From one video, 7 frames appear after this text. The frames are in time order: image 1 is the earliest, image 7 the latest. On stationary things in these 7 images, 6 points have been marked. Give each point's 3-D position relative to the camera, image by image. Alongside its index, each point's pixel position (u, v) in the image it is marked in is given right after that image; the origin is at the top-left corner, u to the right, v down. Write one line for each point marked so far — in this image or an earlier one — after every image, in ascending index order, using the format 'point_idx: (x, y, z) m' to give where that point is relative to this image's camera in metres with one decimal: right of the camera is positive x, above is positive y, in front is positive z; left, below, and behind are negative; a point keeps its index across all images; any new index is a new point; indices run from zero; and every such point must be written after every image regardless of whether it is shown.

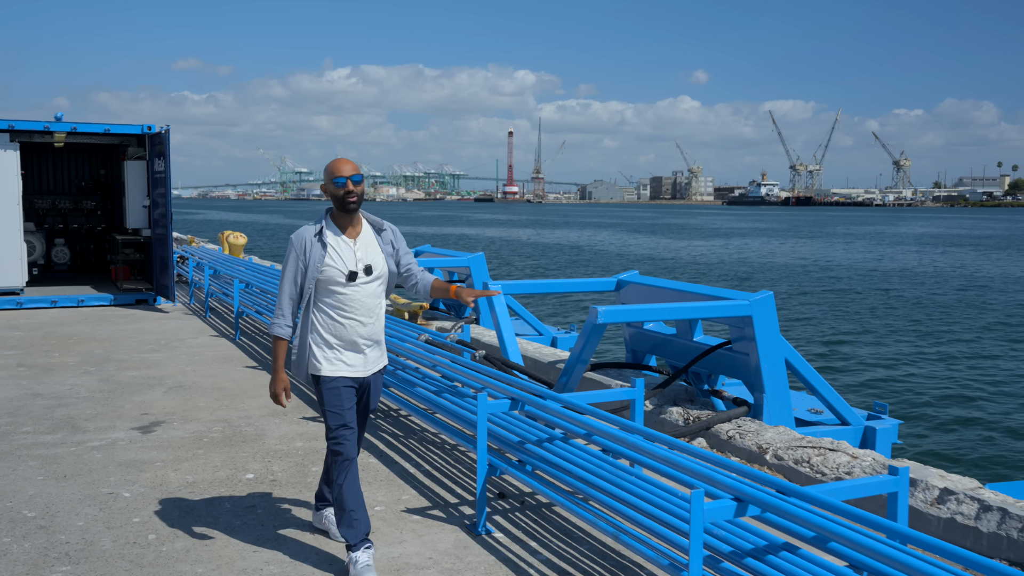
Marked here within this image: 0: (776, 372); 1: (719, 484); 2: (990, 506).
0: (+1.7, -0.5, +5.4) m
1: (+0.7, -0.7, +2.9) m
2: (+2.1, -1.0, +3.7) m
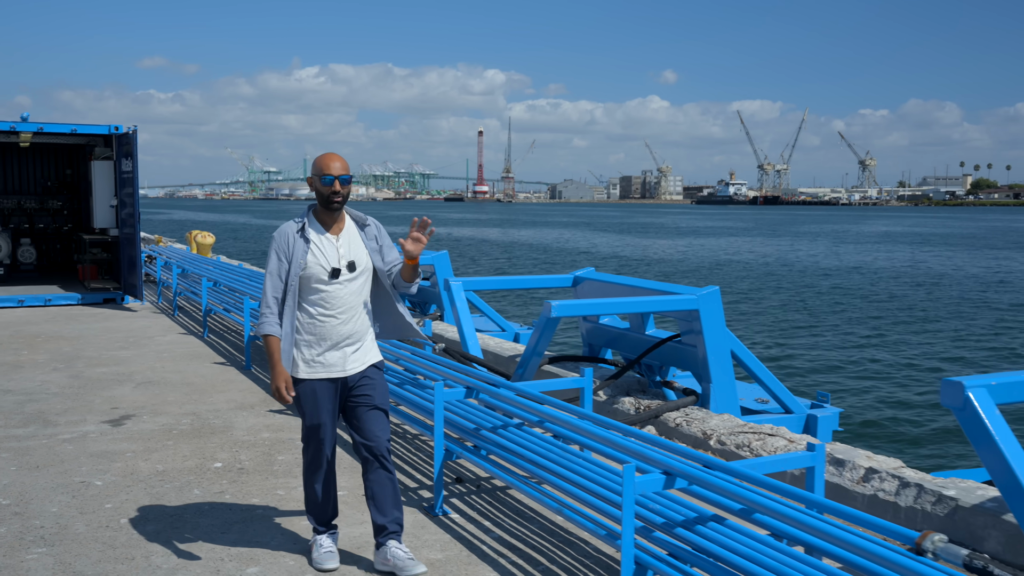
0: (+1.4, -0.5, +5.7) m
1: (+0.5, -0.7, +3.2) m
2: (+1.9, -0.9, +4.1) m
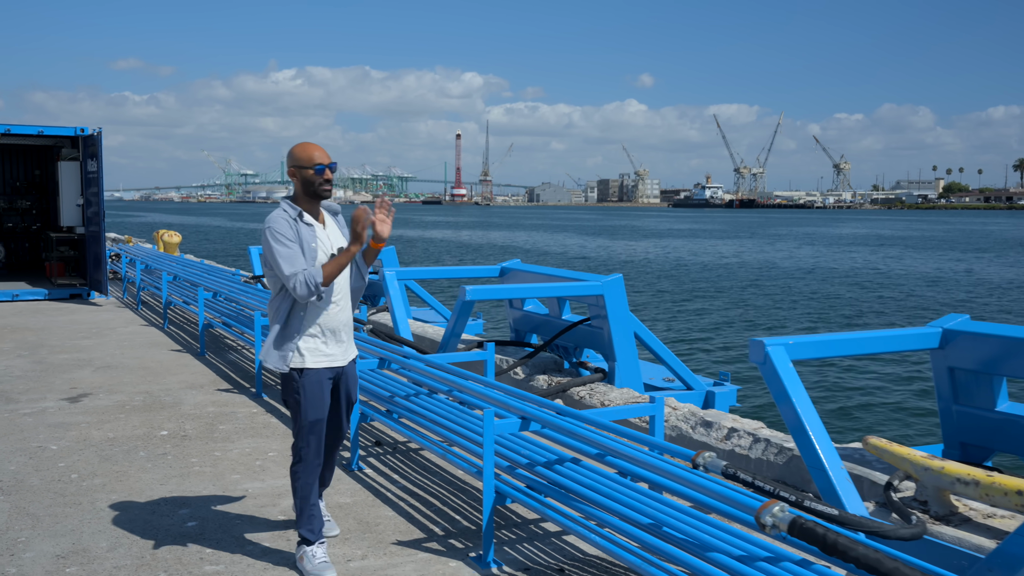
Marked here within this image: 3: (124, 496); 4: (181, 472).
0: (+0.9, -0.4, +6.4) m
1: (0.0, -0.6, +3.8) m
2: (+1.4, -0.8, +4.7) m
3: (-2.0, -1.1, +4.3) m
4: (-1.9, -1.0, +4.7) m
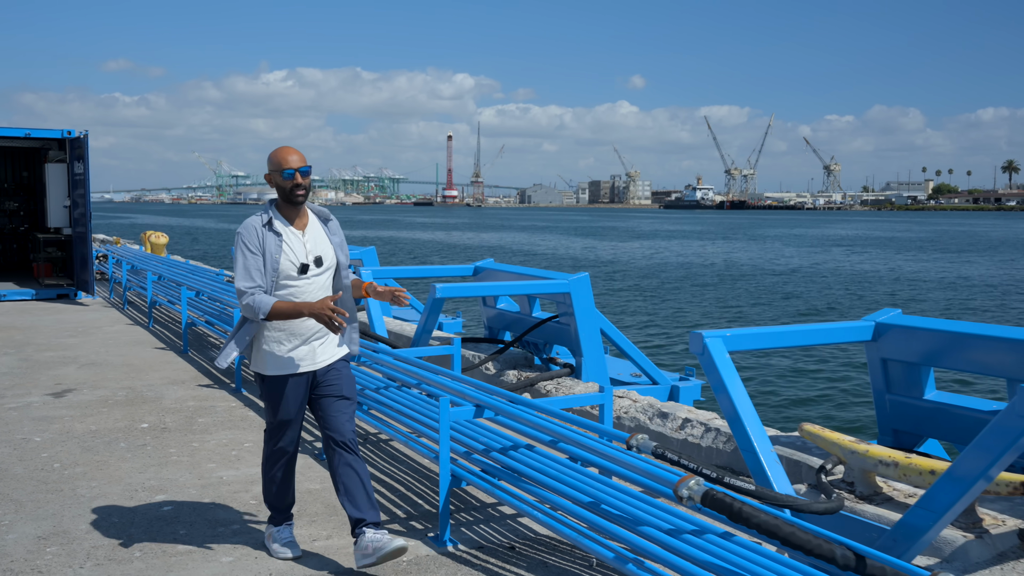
0: (+0.6, -0.4, +6.6) m
1: (-0.2, -0.5, +4.1) m
2: (+1.2, -0.8, +4.9) m
3: (-2.2, -1.1, +4.6) m
4: (-2.1, -1.0, +5.0) m
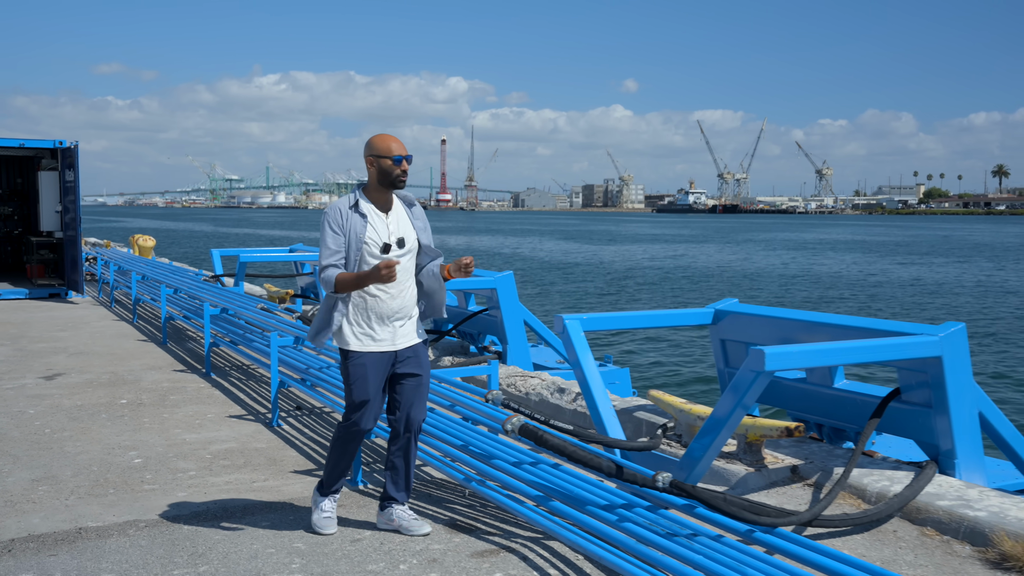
0: (0.0, -0.4, +7.6) m
1: (-0.8, -0.5, +5.0) m
2: (+0.6, -0.8, +5.9) m
3: (-2.8, -1.0, +5.5) m
4: (-2.7, -1.0, +5.9) m
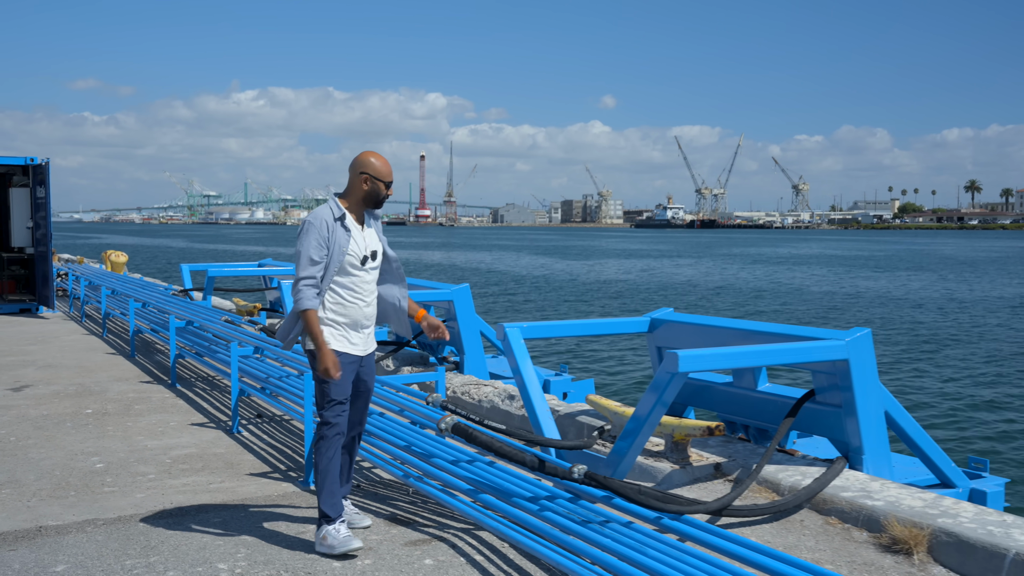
0: (-0.4, -0.5, +7.9) m
1: (-1.1, -0.6, +5.3) m
2: (+0.2, -0.9, +6.2) m
3: (-3.2, -1.1, +5.7) m
4: (-3.0, -1.1, +6.1) m
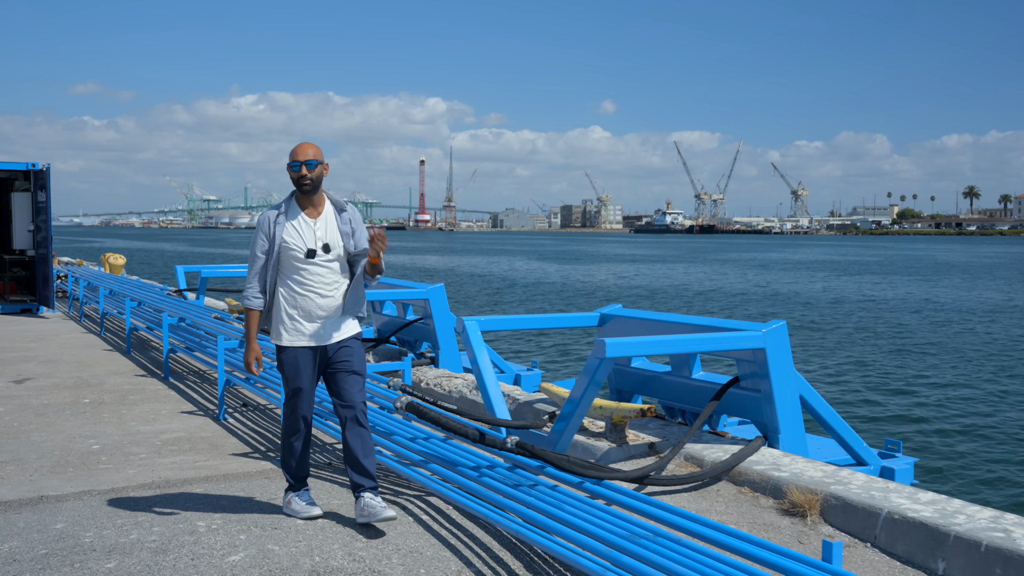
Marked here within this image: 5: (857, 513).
0: (-0.6, -0.5, +8.4) m
1: (-1.4, -0.5, +5.8) m
2: (0.0, -0.9, +6.7) m
3: (-3.4, -1.1, +6.2) m
4: (-3.3, -1.1, +6.6) m
5: (+1.6, -1.1, +4.0) m
